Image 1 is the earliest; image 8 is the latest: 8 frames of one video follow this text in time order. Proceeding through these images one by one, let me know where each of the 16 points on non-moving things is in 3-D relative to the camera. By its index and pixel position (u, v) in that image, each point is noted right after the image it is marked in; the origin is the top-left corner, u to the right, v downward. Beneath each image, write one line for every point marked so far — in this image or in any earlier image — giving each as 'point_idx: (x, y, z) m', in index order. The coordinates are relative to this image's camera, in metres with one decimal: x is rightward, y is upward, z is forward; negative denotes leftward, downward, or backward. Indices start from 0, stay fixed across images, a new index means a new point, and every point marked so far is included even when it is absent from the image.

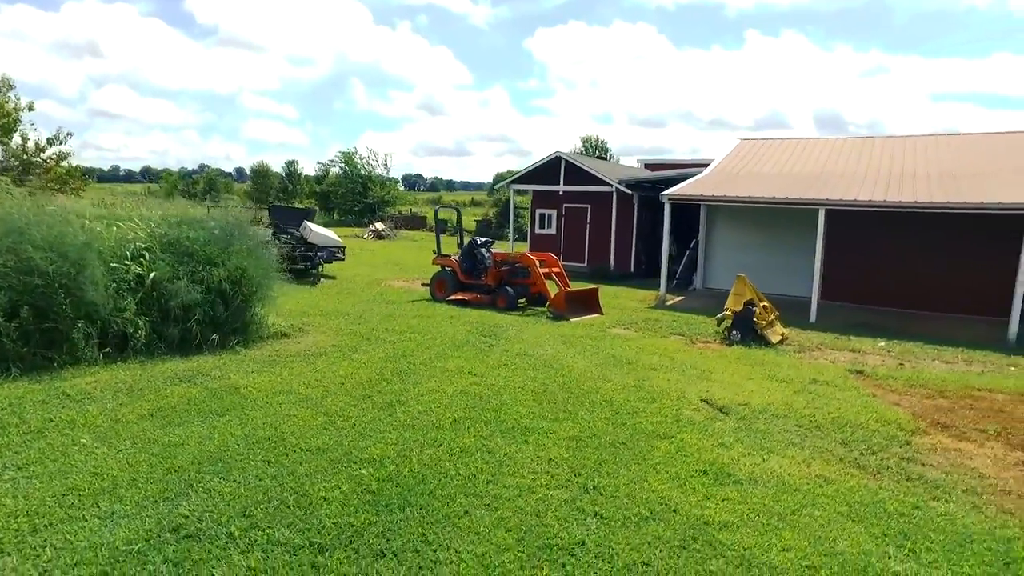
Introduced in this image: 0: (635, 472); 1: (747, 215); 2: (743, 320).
0: (+0.7, -1.1, +3.9) m
1: (+5.2, +1.7, +14.9) m
2: (+3.0, -0.4, +8.6) m
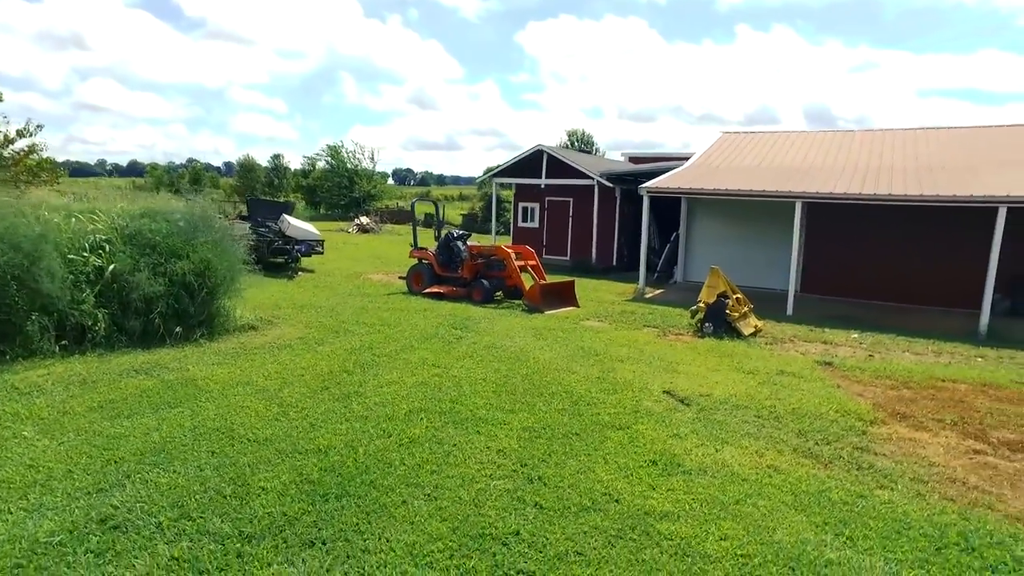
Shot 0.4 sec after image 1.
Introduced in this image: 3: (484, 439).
0: (+0.4, -1.0, +3.9) m
1: (+4.8, +1.8, +15.0) m
2: (+2.7, -0.3, +8.6) m
3: (-0.2, -1.0, +4.2) m
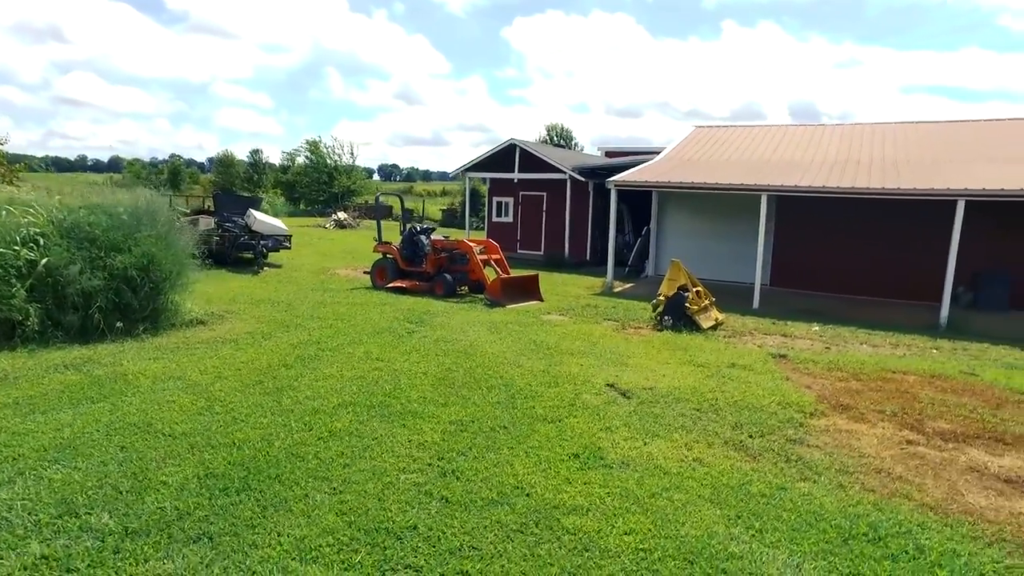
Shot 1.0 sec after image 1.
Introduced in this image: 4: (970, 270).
0: (-0.1, -1.0, +3.9) m
1: (+4.1, +1.9, +15.0) m
2: (+2.1, -0.2, +8.6) m
3: (-0.7, -0.9, +4.1) m
4: (+8.8, +0.4, +12.8) m
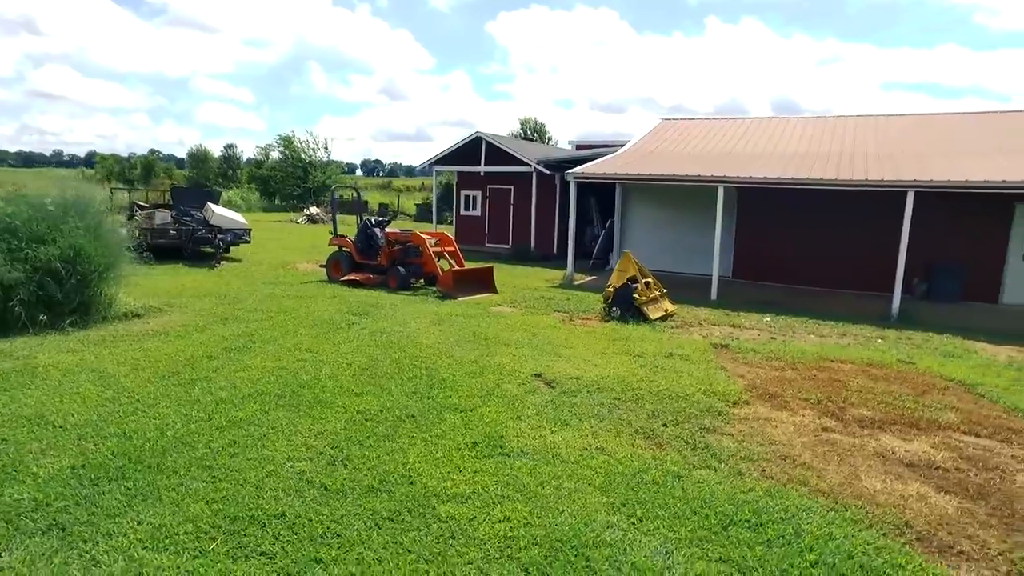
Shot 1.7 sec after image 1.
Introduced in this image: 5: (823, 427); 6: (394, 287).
0: (-0.6, -0.9, +3.8) m
1: (+3.3, +2.1, +15.0) m
2: (+1.4, -0.1, +8.6) m
3: (-1.2, -0.8, +4.1) m
4: (+8.0, +0.5, +12.9) m
5: (+2.2, -1.0, +4.7) m
6: (-1.9, 0.0, +10.6) m
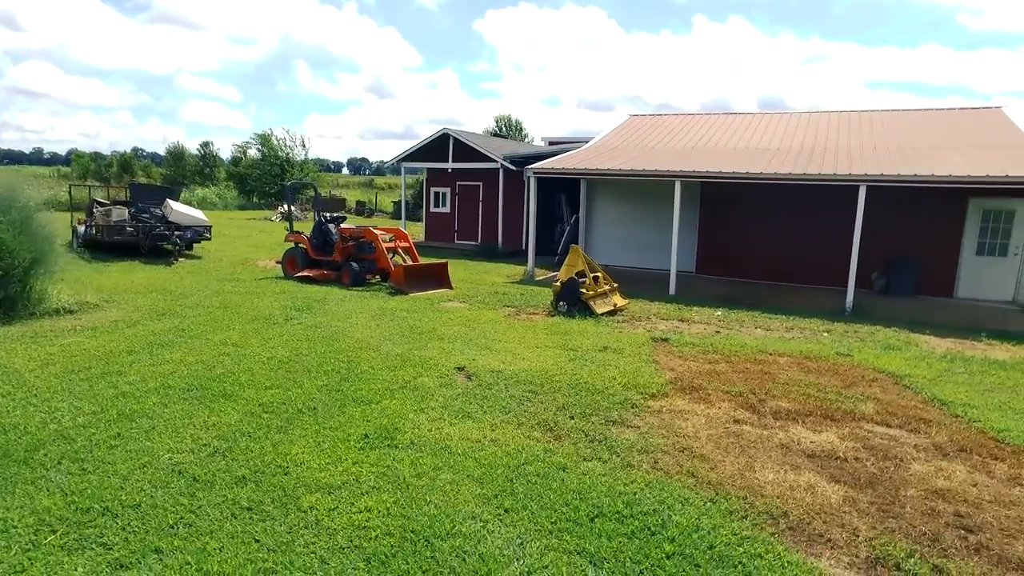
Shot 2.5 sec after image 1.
0: (-1.2, -0.8, +3.7) m
1: (+2.5, +2.2, +15.0) m
2: (+0.7, 0.0, +8.6) m
3: (-1.9, -0.8, +4.0) m
4: (+7.3, +0.6, +13.0) m
5: (+1.6, -0.9, +4.6) m
6: (-2.6, +0.1, +10.5) m
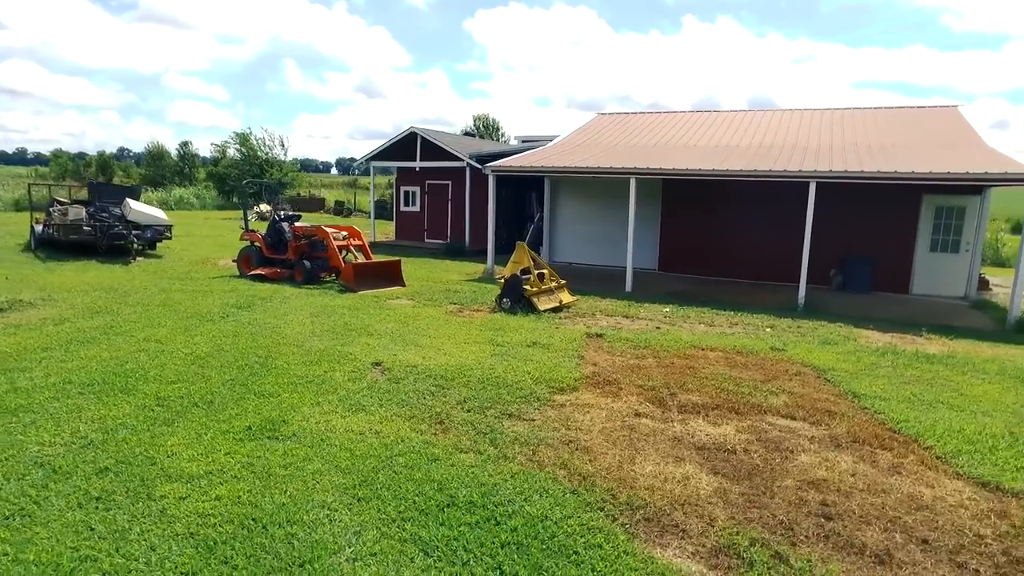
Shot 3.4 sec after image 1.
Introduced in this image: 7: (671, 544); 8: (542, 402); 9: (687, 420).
0: (-1.9, -0.8, +3.7) m
1: (+1.7, +2.2, +15.0) m
2: (0.0, 0.0, +8.6) m
3: (-2.5, -0.7, +4.0) m
4: (+6.5, +0.7, +13.1) m
5: (+0.9, -0.9, +4.7) m
6: (-3.3, +0.1, +10.4) m
7: (+0.7, -1.1, +2.8) m
8: (+0.2, -0.8, +4.7) m
9: (+1.2, -0.9, +4.5) m
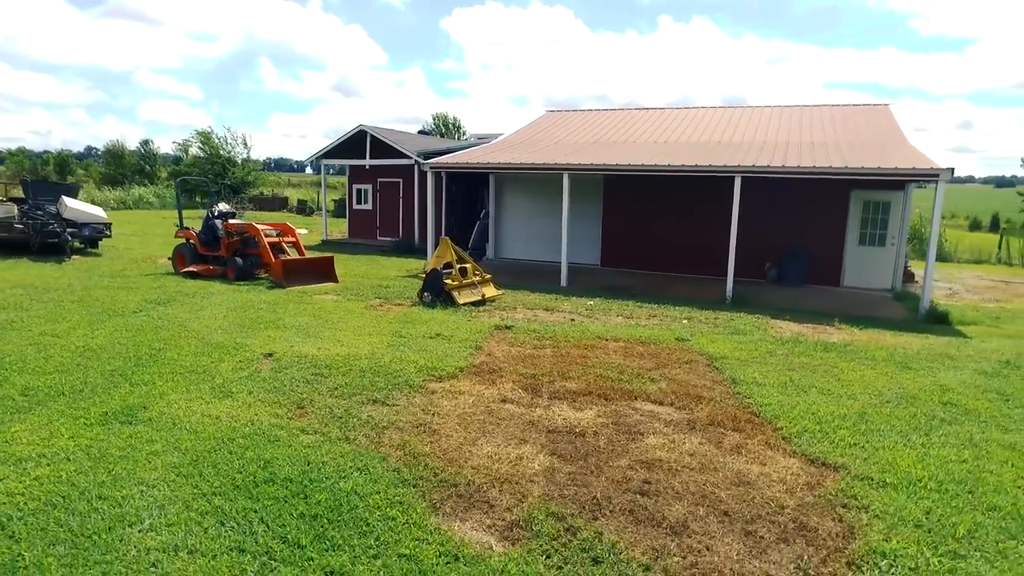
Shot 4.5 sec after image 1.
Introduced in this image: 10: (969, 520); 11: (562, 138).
0: (-2.8, -0.7, +3.8) m
1: (+0.5, +2.3, +15.2) m
2: (-1.0, +0.1, +8.7) m
3: (-3.4, -0.7, +4.0) m
4: (+5.3, +0.8, +13.4) m
5: (0.0, -0.8, +4.8) m
6: (-4.4, +0.2, +10.5) m
7: (-0.2, -1.0, +2.9) m
8: (-0.7, -0.7, +4.8) m
9: (+0.3, -0.8, +4.7) m
10: (+2.2, -1.1, +3.2) m
11: (+1.2, +3.4, +15.3) m
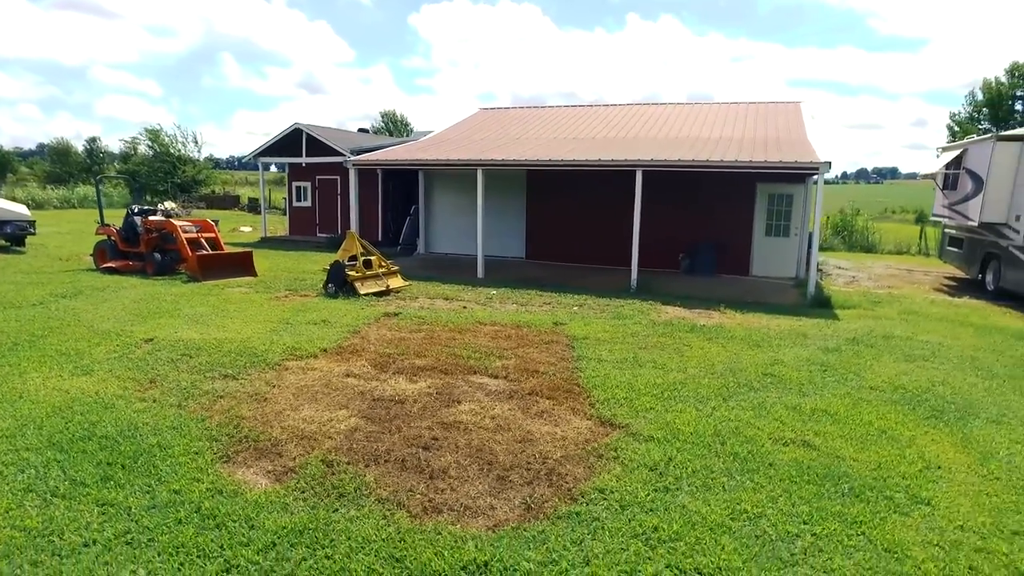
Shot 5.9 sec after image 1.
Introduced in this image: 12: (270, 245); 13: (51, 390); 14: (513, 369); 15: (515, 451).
0: (-3.9, -0.7, +4.1) m
1: (-1.2, +2.5, +15.6) m
2: (-2.4, +0.2, +9.1) m
3: (-4.6, -0.6, +4.3) m
4: (+3.7, +1.0, +14.1) m
5: (-1.2, -0.7, +5.3) m
6: (-5.9, +0.3, +10.7) m
7: (-1.3, -0.9, +3.4) m
8: (-1.9, -0.6, +5.2) m
9: (-0.9, -0.7, +5.2) m
10: (+1.0, -1.0, +3.7) m
11: (-0.5, +3.6, +15.8) m
12: (-6.5, +1.2, +17.9) m
13: (-3.0, -0.7, +4.4) m
14: (0.0, -0.7, +5.6) m
15: (0.0, -0.9, +3.9) m
